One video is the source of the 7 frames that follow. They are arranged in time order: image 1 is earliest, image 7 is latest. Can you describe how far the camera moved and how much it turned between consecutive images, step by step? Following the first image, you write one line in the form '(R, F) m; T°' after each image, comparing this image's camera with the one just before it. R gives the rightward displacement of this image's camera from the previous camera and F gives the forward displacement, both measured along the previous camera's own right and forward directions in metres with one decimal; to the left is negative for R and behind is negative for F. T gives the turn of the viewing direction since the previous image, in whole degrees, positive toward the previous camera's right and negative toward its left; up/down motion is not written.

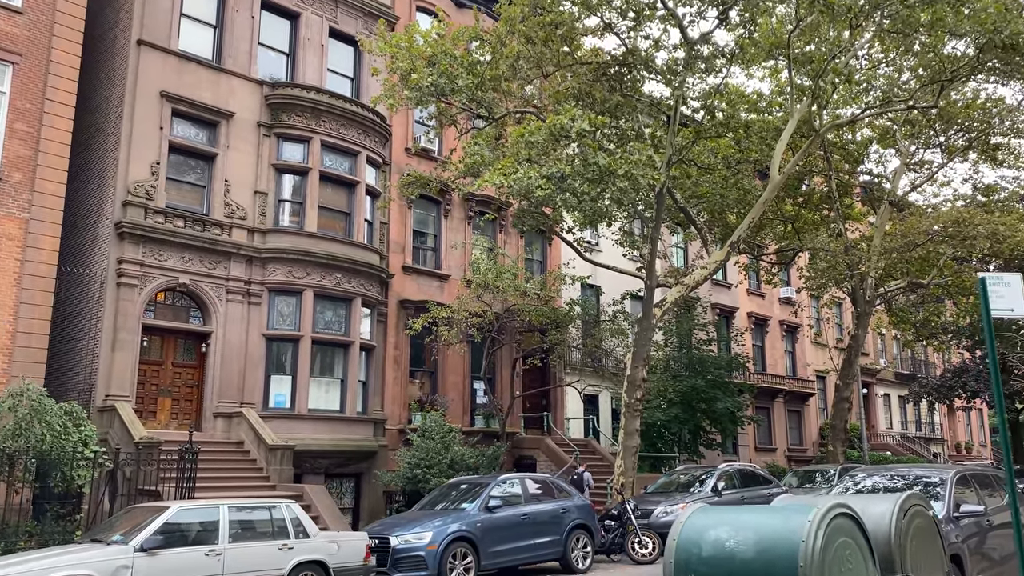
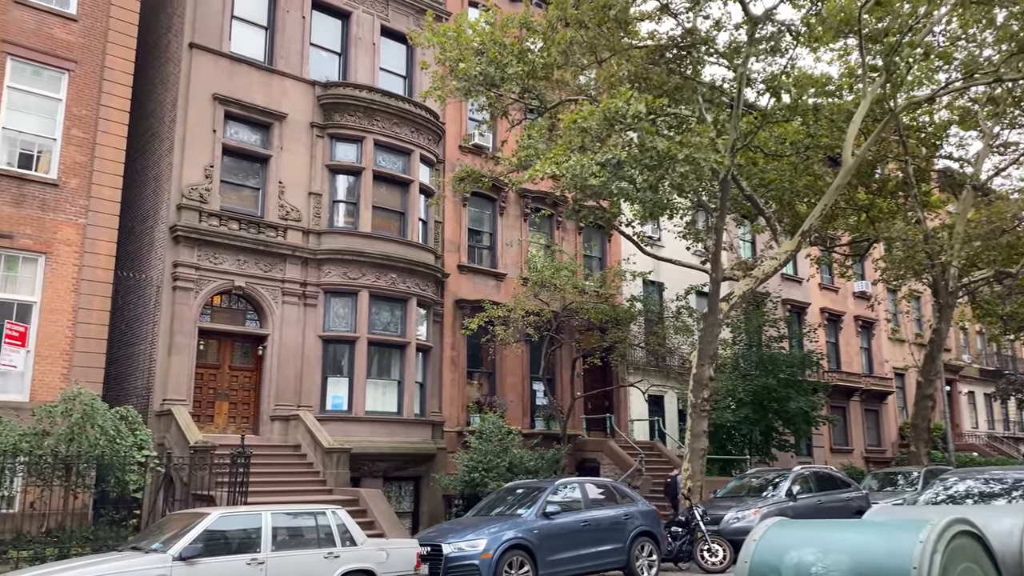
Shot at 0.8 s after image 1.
(+0.1, +0.6) m; -4°
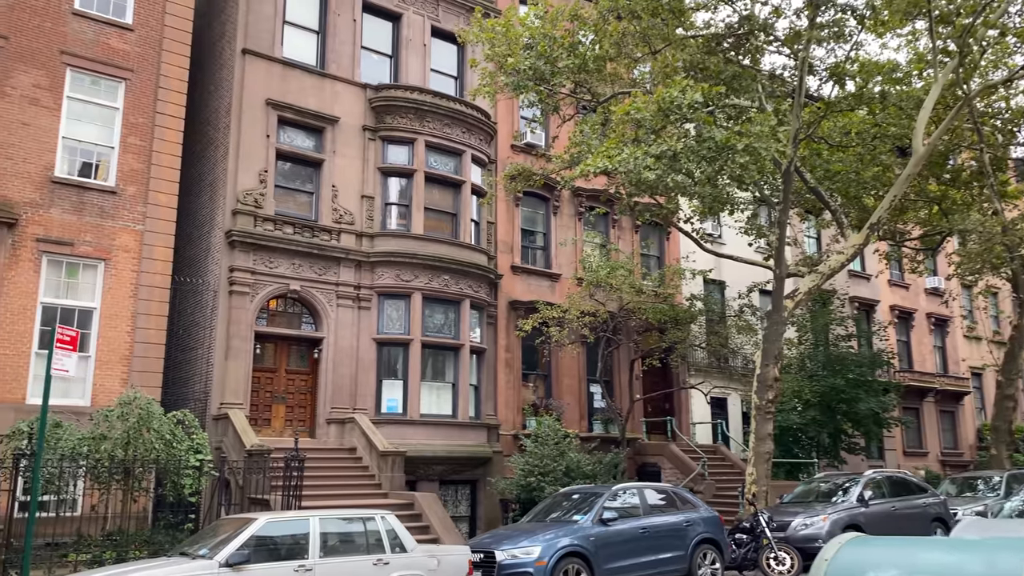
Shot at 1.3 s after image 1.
(+0.1, +0.3) m; -4°
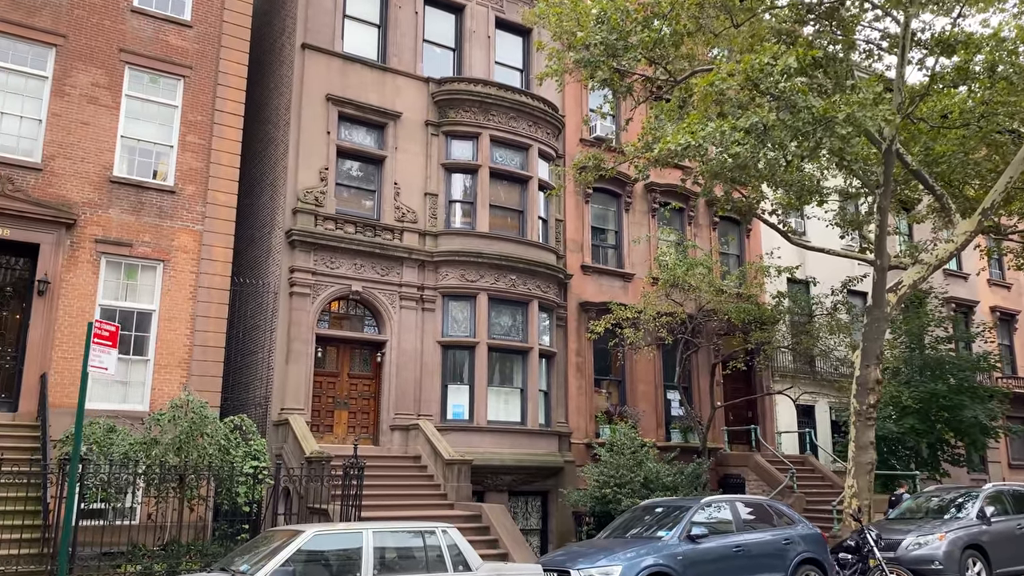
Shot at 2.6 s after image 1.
(-0.1, +1.0) m; -5°
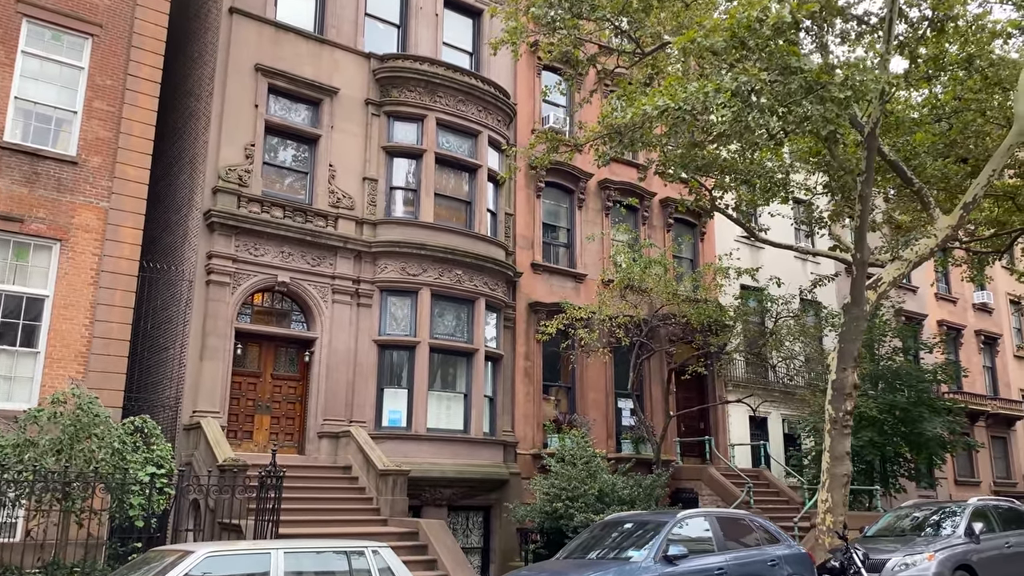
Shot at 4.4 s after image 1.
(-0.1, +1.5) m; +4°
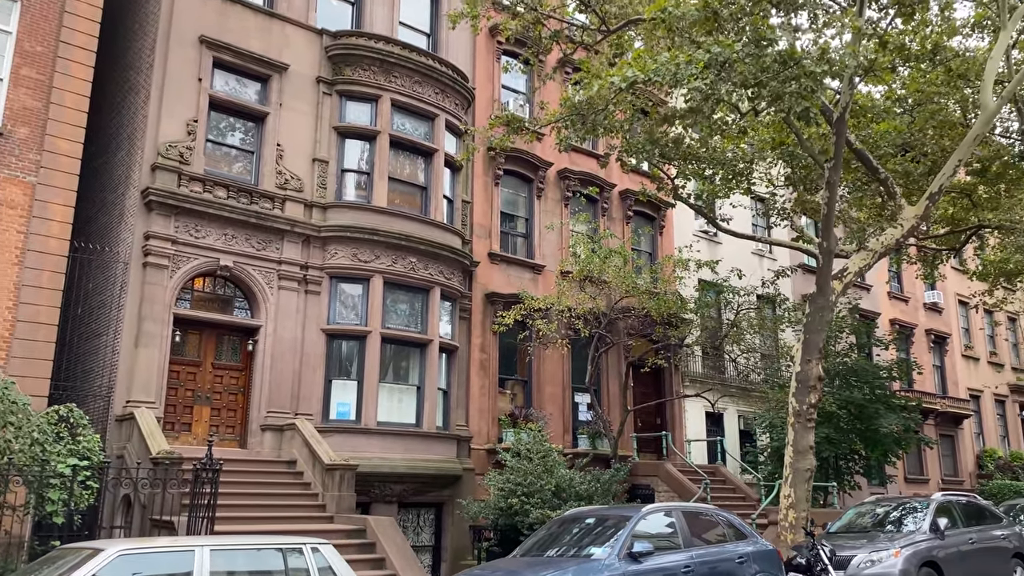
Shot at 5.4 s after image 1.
(0.0, +0.6) m; +3°
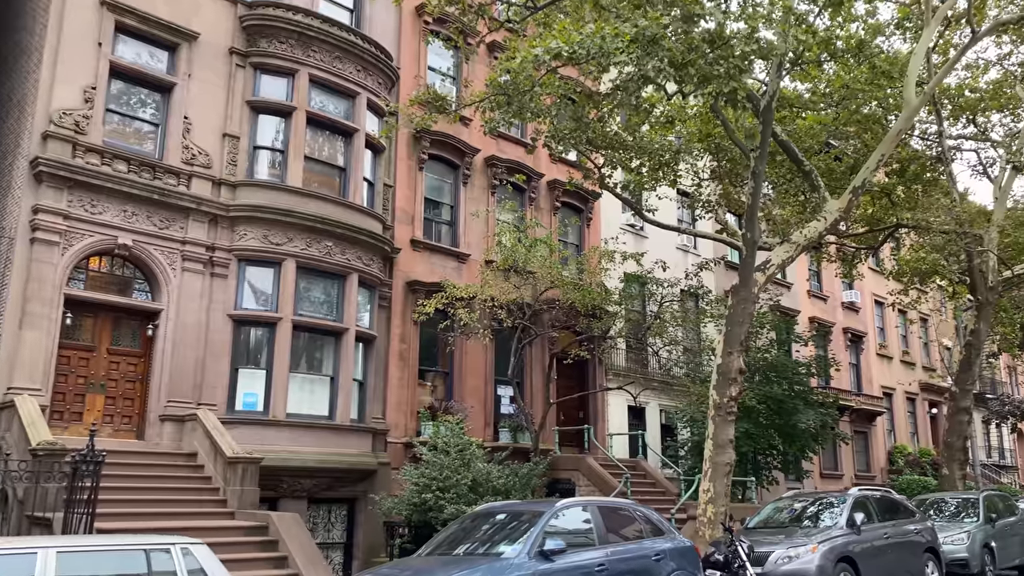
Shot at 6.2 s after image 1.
(+0.2, +0.5) m; +5°
